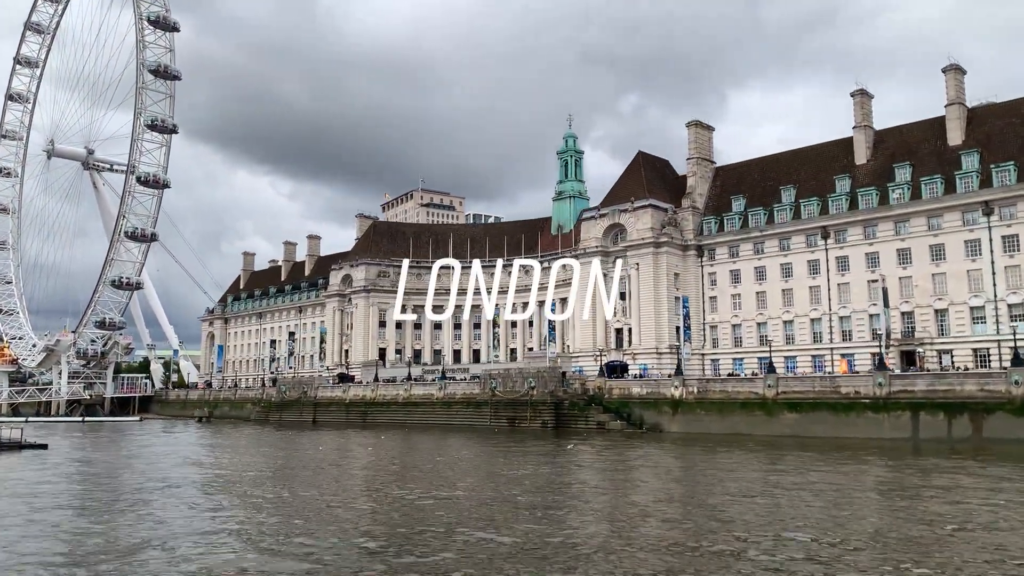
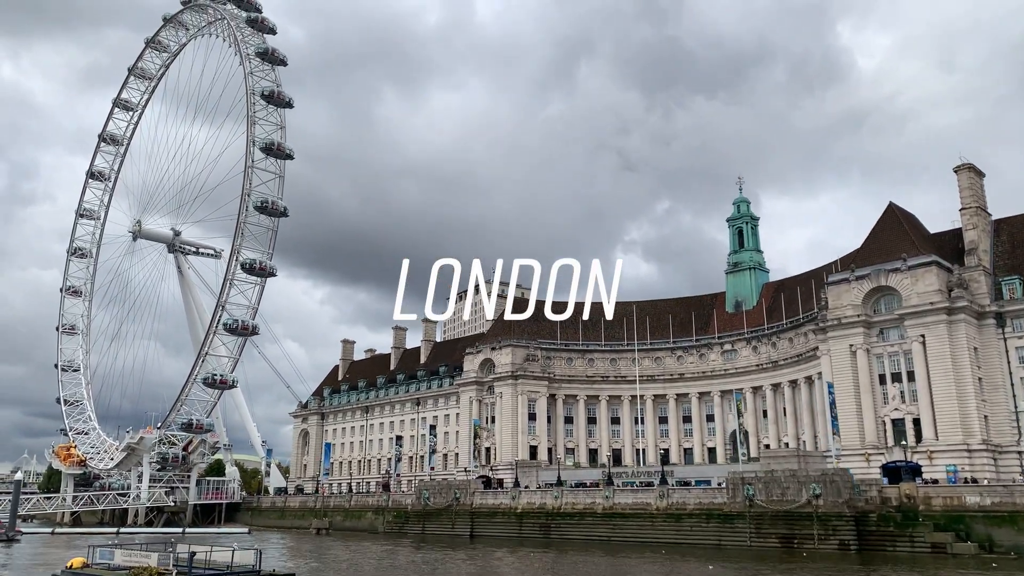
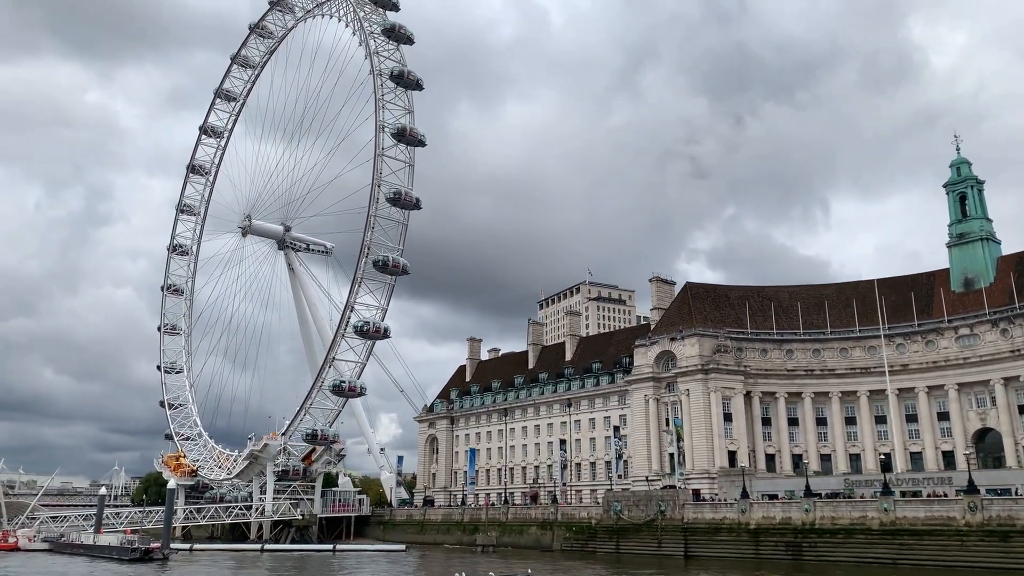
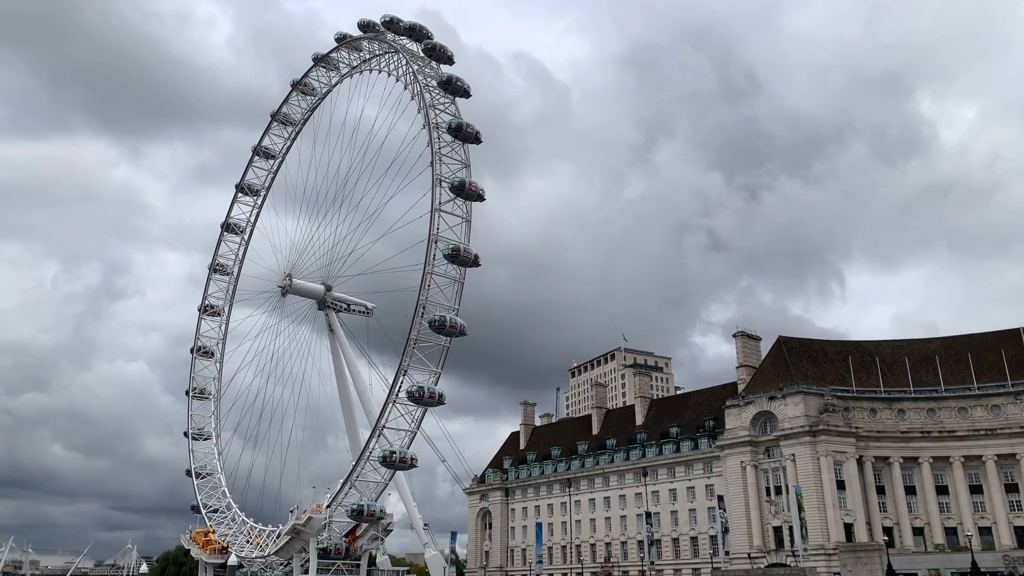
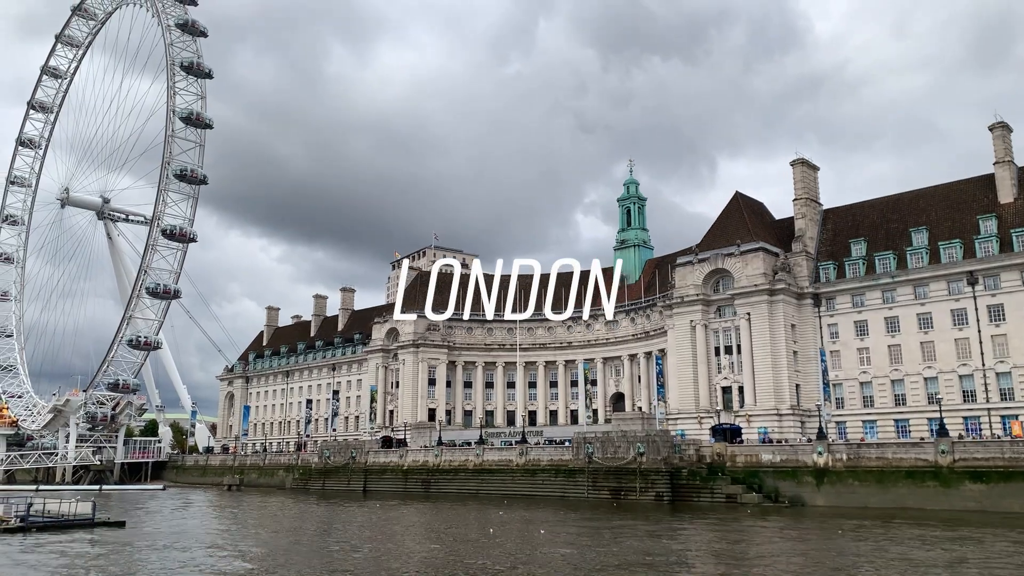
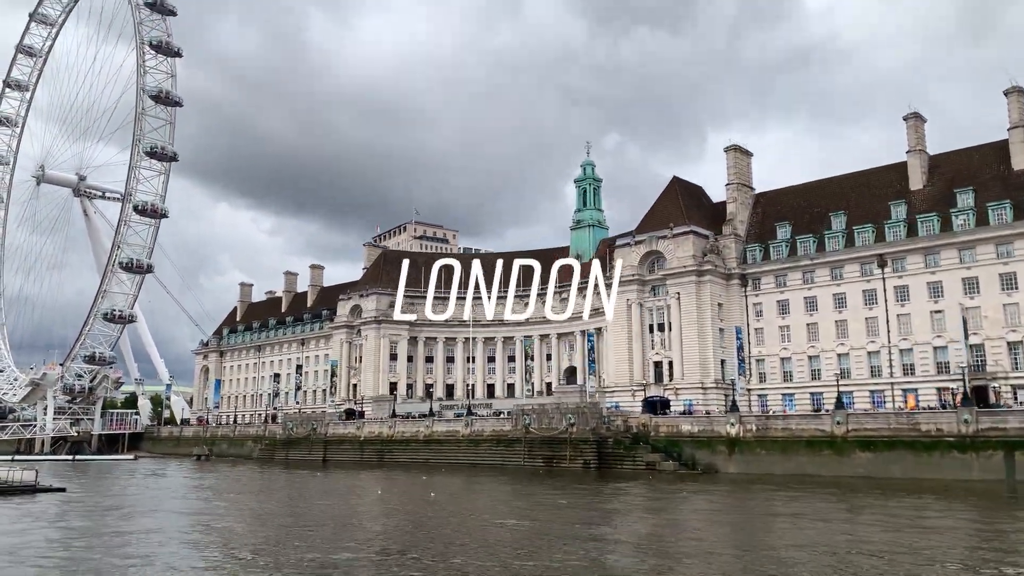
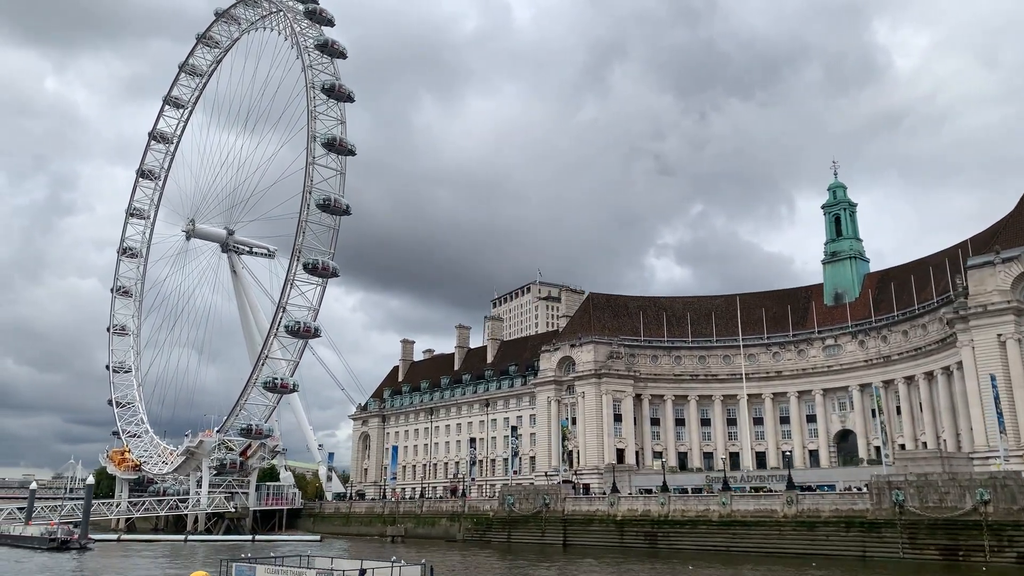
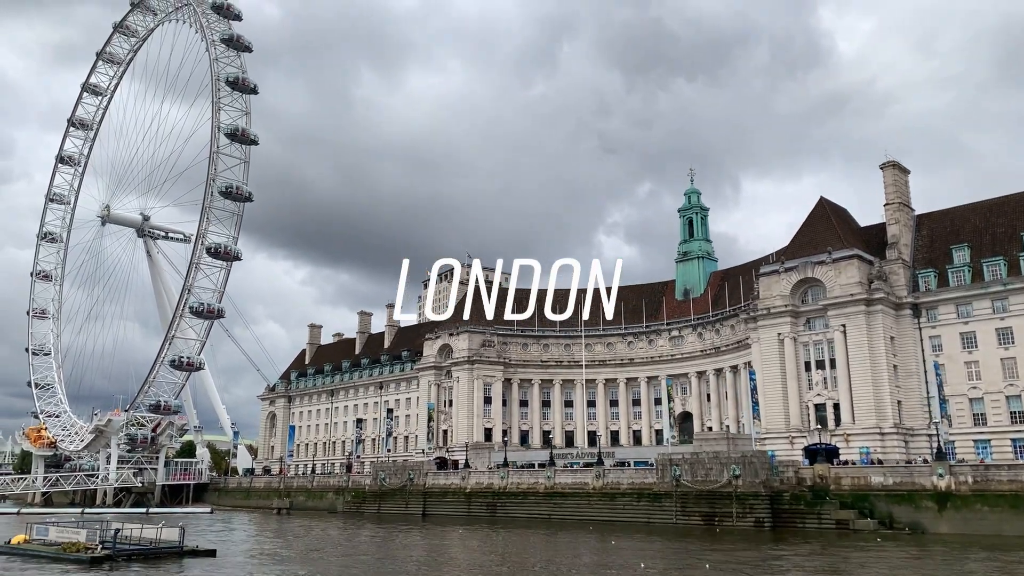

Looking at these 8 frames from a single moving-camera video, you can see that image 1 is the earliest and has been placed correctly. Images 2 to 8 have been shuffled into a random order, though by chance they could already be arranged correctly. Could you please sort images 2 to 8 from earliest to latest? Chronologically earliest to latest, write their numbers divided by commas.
6, 5, 8, 2, 7, 3, 4
